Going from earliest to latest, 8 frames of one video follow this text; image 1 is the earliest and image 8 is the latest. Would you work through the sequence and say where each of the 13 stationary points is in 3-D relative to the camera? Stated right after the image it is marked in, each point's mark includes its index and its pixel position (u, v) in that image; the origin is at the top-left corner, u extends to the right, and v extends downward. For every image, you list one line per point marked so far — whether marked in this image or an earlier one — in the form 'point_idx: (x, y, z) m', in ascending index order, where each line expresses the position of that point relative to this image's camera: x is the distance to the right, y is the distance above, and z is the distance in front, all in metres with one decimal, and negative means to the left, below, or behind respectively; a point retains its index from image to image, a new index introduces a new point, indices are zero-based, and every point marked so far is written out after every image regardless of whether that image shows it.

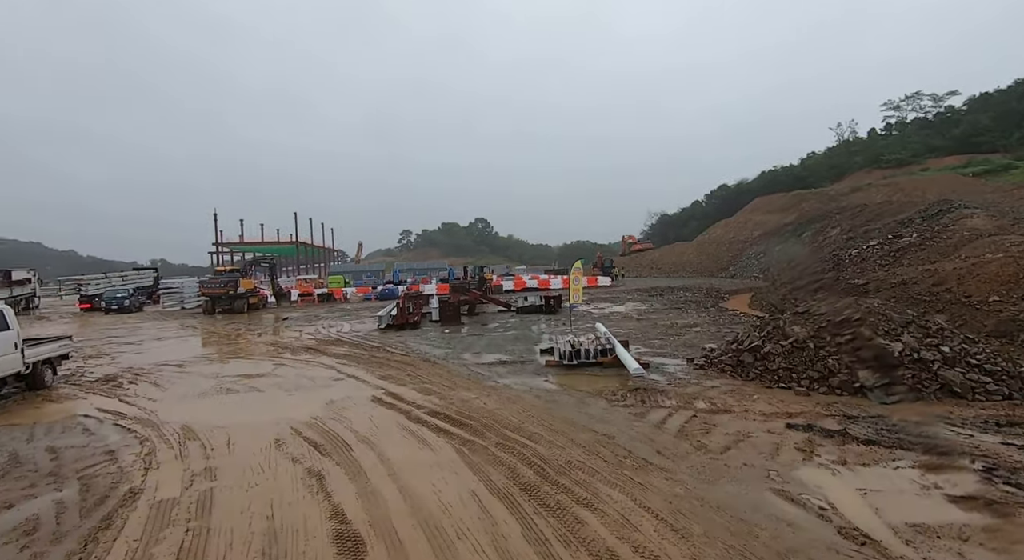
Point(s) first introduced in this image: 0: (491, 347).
0: (-0.5, -1.6, +12.4) m
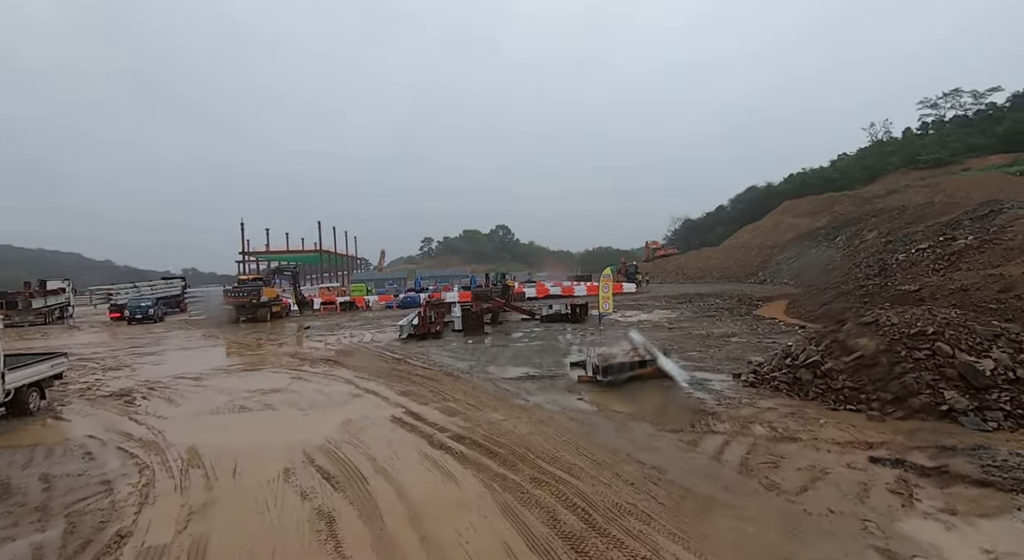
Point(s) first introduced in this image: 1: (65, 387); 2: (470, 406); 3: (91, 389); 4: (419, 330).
0: (+0.1, -1.8, +11.7) m
1: (-10.2, -2.5, +11.7) m
2: (-0.6, -1.9, +7.8) m
3: (-9.4, -2.4, +11.4) m
4: (-3.3, -1.8, +18.0) m
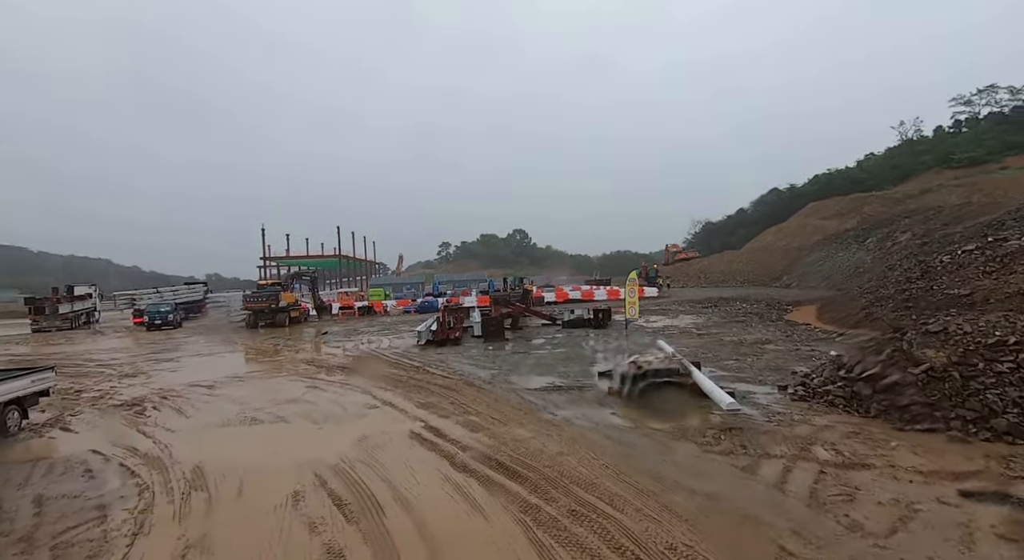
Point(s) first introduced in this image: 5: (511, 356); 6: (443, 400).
0: (+0.7, -1.9, +11.1) m
1: (-9.7, -2.6, +11.4) m
2: (-0.2, -2.0, +7.2) m
3: (-8.8, -2.5, +11.1) m
4: (-2.5, -1.9, +17.5) m
5: (0.0, -2.0, +13.5) m
6: (-1.2, -2.0, +8.8) m
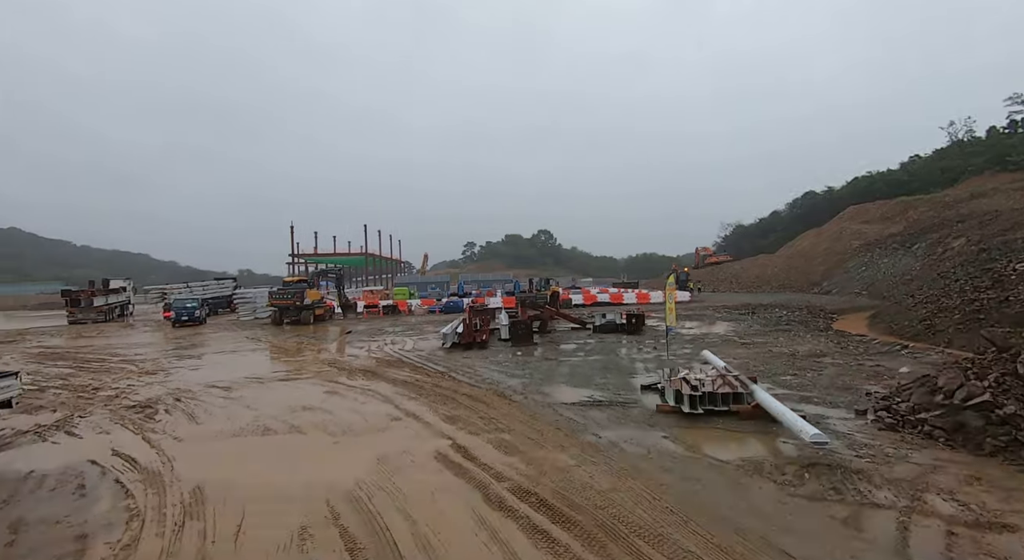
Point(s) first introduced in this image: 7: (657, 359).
0: (+1.3, -2.0, +10.3) m
1: (-9.0, -2.5, +11.0) m
2: (+0.2, -2.0, +6.4) m
3: (-8.2, -2.4, +10.7) m
4: (-1.6, -2.0, +16.8) m
5: (+0.8, -2.1, +12.7) m
6: (-0.6, -2.1, +8.0) m
7: (+3.5, -1.9, +12.5) m
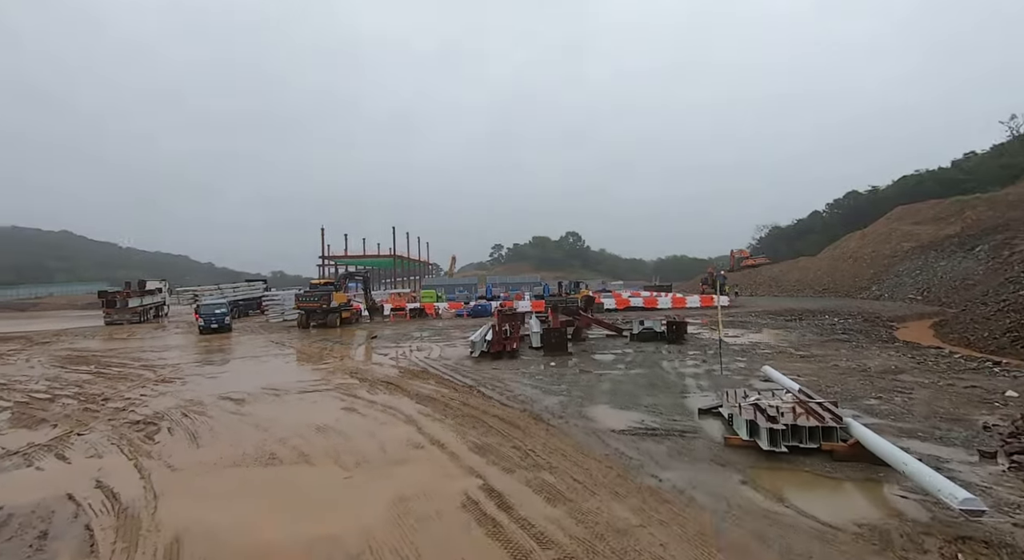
0: (+2.0, -2.1, +9.1) m
1: (-8.3, -2.5, +10.4) m
2: (+0.7, -2.1, +5.3) m
3: (-7.5, -2.5, +10.0) m
4: (-0.6, -2.1, +15.7) m
5: (+1.5, -2.2, +11.5) m
6: (-0.1, -2.2, +6.9) m
7: (+4.3, -2.0, +11.2) m
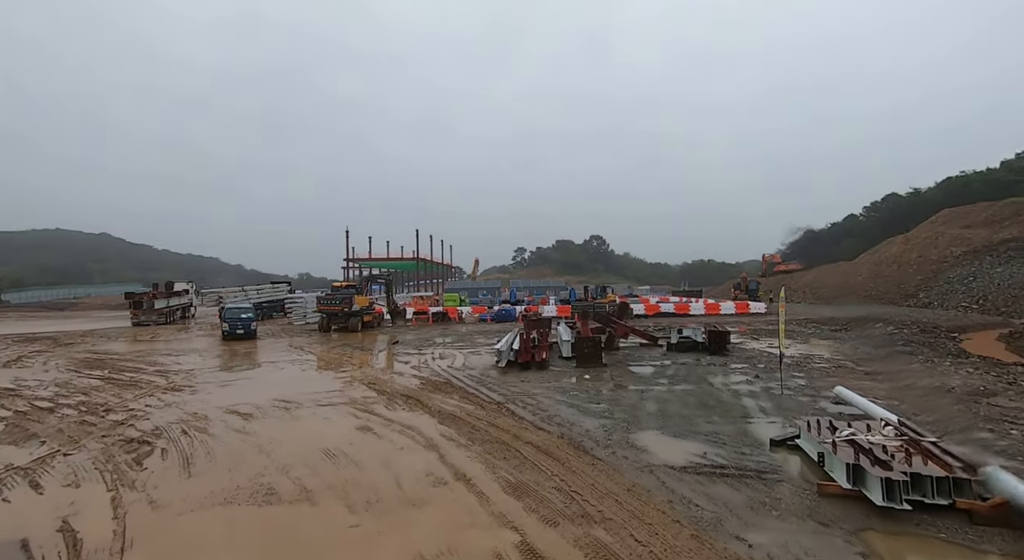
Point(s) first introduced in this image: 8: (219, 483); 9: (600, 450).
0: (+2.5, -2.2, +7.9) m
1: (-7.7, -2.6, +9.6) m
2: (+1.1, -2.2, +4.1) m
3: (-6.9, -2.6, +9.2) m
4: (+0.3, -2.2, +14.6) m
5: (+2.2, -2.3, +10.3) m
6: (+0.4, -2.2, +5.8) m
7: (+4.9, -2.2, +9.9) m
8: (-3.4, -2.4, +6.0) m
9: (+1.2, -2.2, +6.8) m
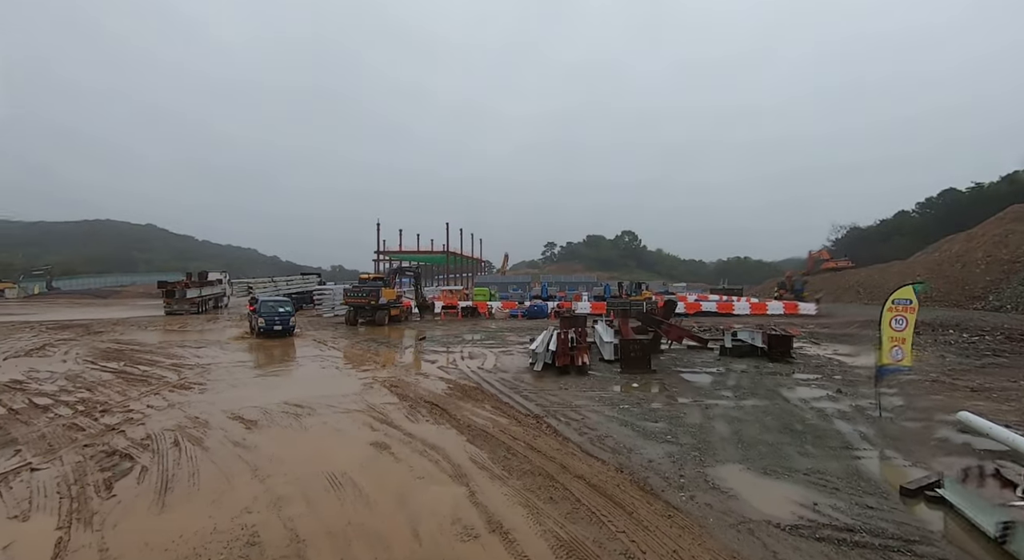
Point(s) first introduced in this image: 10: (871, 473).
0: (+3.1, -2.2, +6.3) m
1: (-7.0, -2.4, +8.6) m
2: (+1.4, -2.1, +2.7) m
3: (-6.3, -2.4, +8.2) m
4: (+1.2, -2.1, +13.2) m
5: (+2.9, -2.2, +8.8) m
6: (+0.8, -2.2, +4.3) m
7: (+5.6, -2.1, +8.2) m
8: (-3.0, -2.3, +4.8) m
9: (+1.7, -2.2, +5.3) m
10: (+4.0, -2.1, +5.8) m
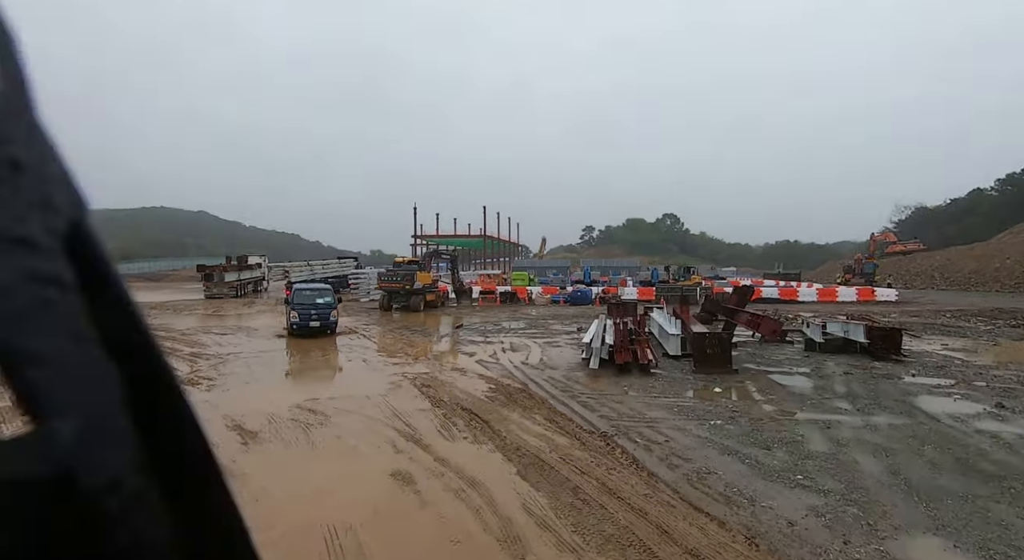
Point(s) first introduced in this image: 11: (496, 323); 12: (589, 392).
0: (+3.7, -2.0, +4.2) m
1: (-6.2, -2.1, +7.2) m
2: (+1.8, -2.1, +0.7) m
3: (-5.5, -2.1, +6.7) m
4: (+2.3, -1.7, +11.2) m
5: (+3.7, -2.0, +6.7) m
6: (+1.3, -2.0, +2.4) m
7: (+6.3, -1.9, +5.9) m
8: (-2.4, -2.1, +3.1) m
9: (+2.2, -2.0, +3.3) m
10: (+4.6, -2.0, +3.6) m
11: (-0.7, -1.7, +19.8) m
12: (+1.4, -2.0, +9.3) m
